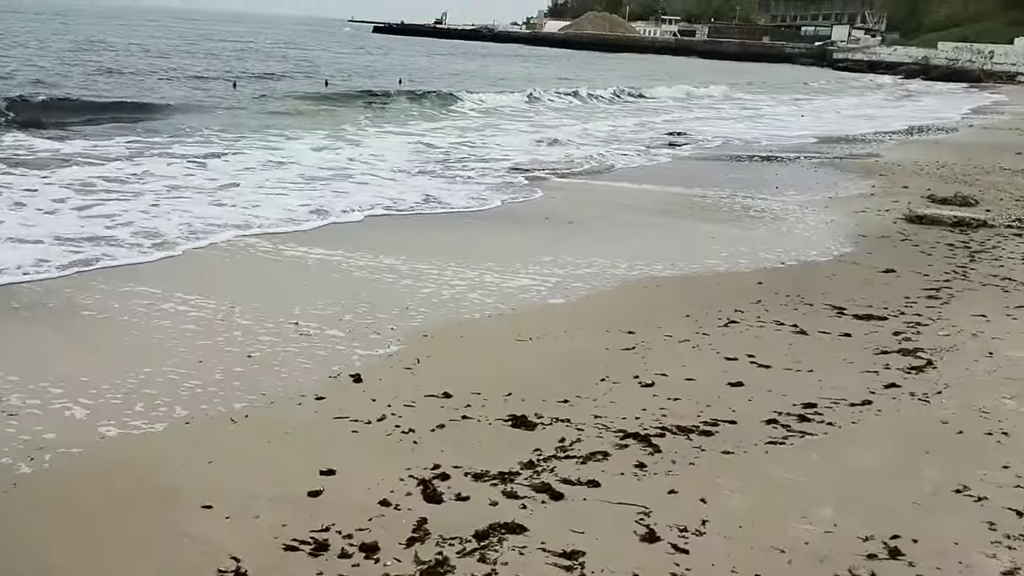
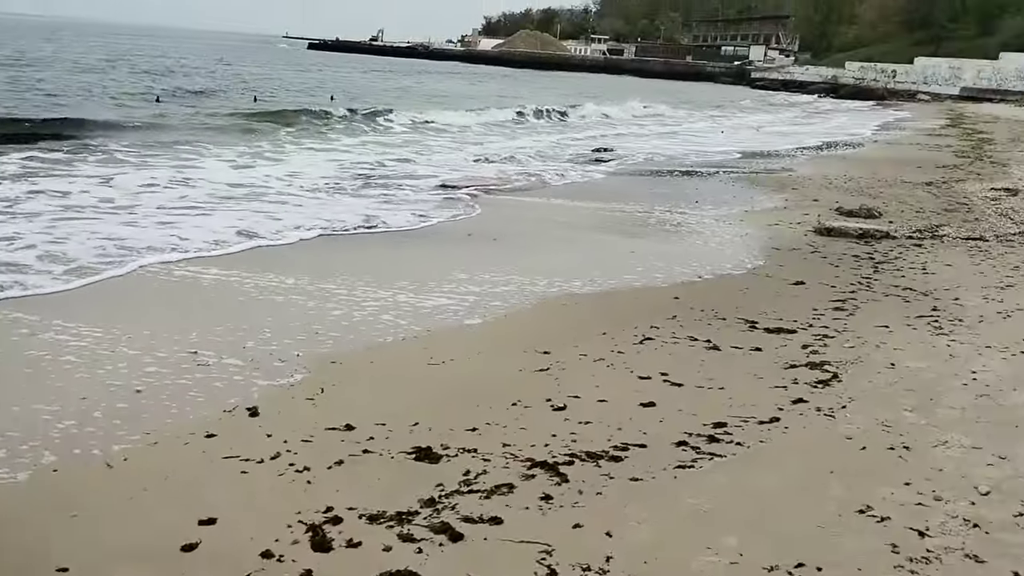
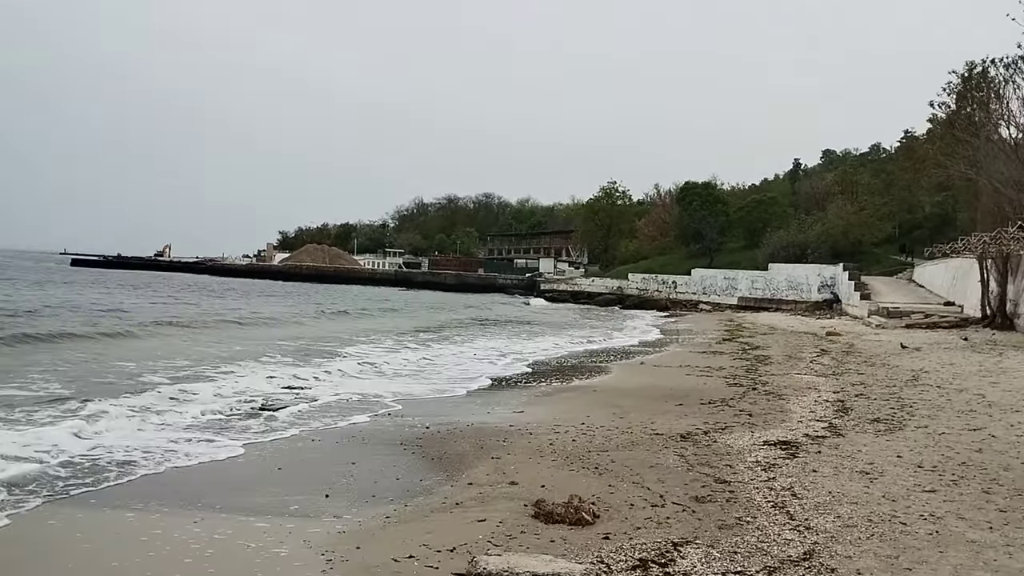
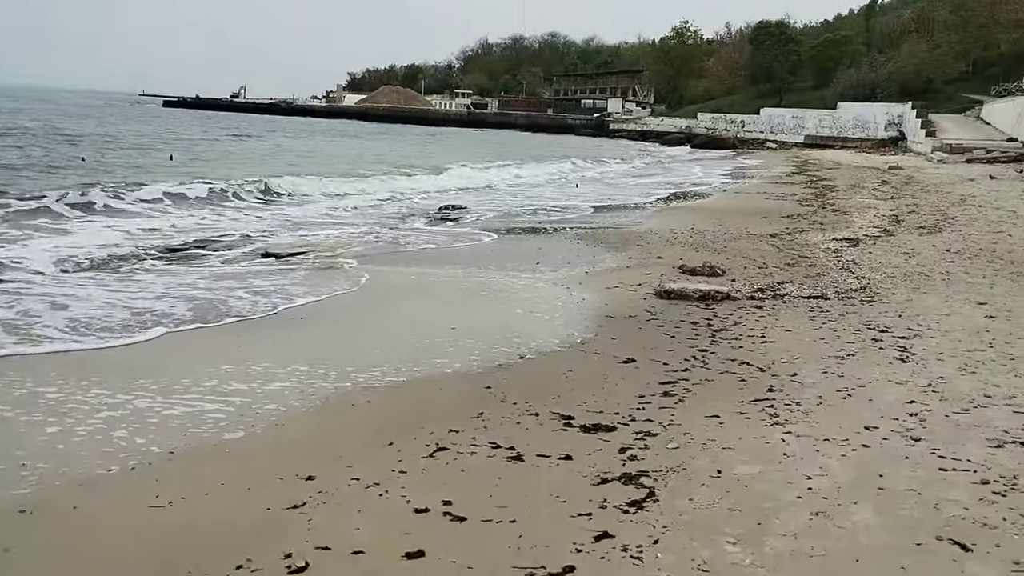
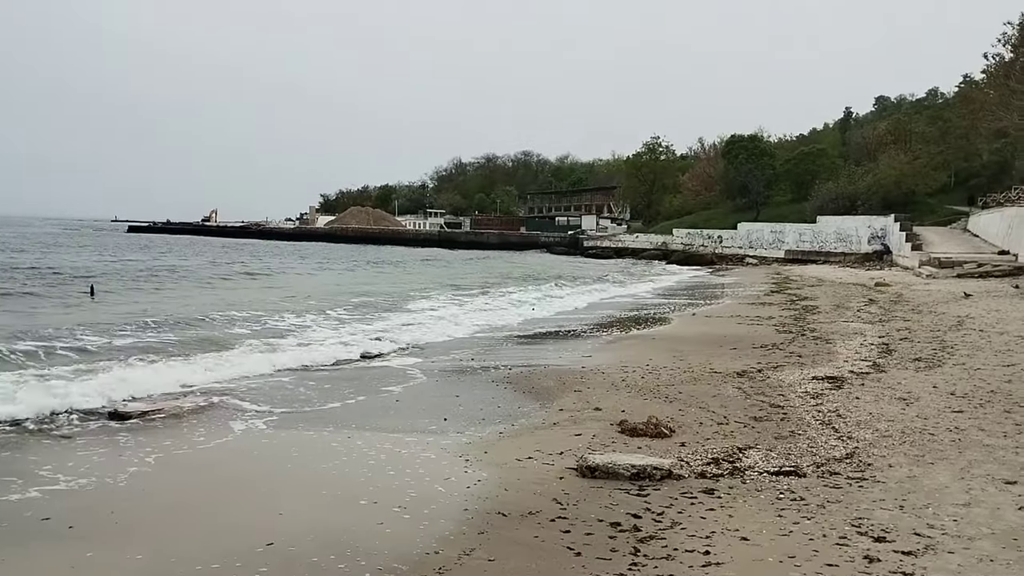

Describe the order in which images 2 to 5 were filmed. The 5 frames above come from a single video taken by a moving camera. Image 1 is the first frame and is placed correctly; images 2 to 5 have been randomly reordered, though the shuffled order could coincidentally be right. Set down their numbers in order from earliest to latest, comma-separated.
2, 4, 5, 3
